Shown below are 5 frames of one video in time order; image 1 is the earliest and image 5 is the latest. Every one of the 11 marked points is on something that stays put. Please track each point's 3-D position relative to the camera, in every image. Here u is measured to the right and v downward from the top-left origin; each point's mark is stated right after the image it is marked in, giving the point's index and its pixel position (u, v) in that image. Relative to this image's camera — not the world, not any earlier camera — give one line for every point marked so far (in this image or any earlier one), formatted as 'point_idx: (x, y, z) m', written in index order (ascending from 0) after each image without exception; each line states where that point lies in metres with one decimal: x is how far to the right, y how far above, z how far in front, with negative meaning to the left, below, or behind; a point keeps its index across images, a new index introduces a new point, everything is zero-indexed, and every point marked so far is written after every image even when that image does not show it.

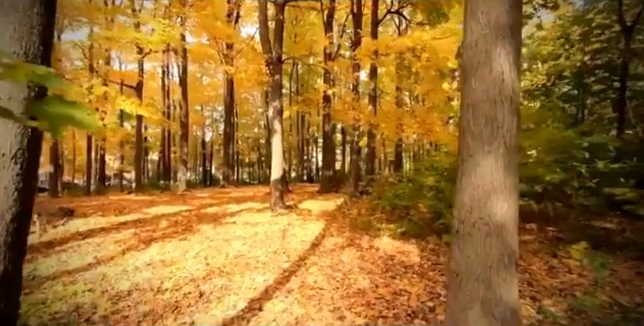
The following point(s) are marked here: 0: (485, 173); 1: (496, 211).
0: (+1.1, -0.1, +2.4) m
1: (+1.2, -0.3, +2.3) m
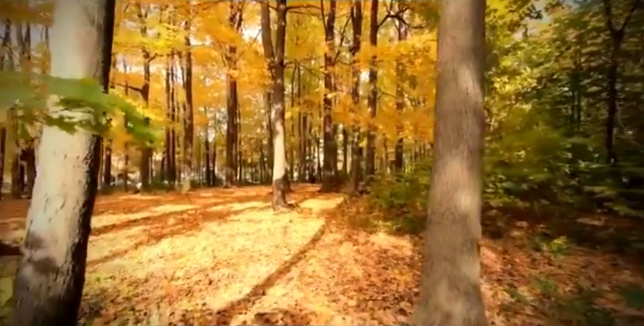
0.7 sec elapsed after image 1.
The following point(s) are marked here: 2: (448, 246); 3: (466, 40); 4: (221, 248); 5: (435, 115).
0: (+1.1, -0.1, +2.8) m
1: (+1.1, -0.3, +2.8) m
2: (+1.0, -0.7, +2.8) m
3: (+1.2, +1.0, +2.9) m
4: (-2.0, -1.7, +6.7) m
5: (+1.0, +0.4, +3.0) m
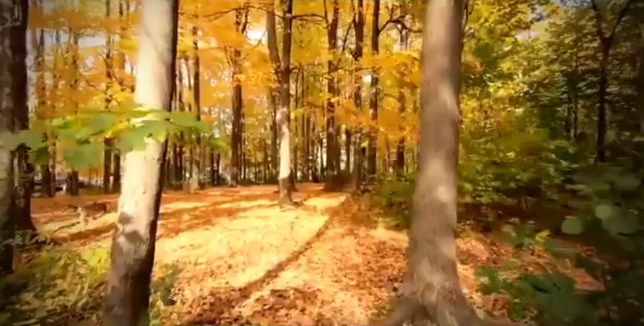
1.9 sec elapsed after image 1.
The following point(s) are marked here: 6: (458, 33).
0: (+1.1, -0.1, +3.5) m
1: (+1.2, -0.3, +3.5) m
2: (+1.1, -0.7, +3.5) m
3: (+1.3, +1.0, +3.6) m
4: (-1.9, -1.7, +7.4) m
5: (+1.1, +0.4, +3.7) m
6: (+1.5, +1.4, +3.6) m
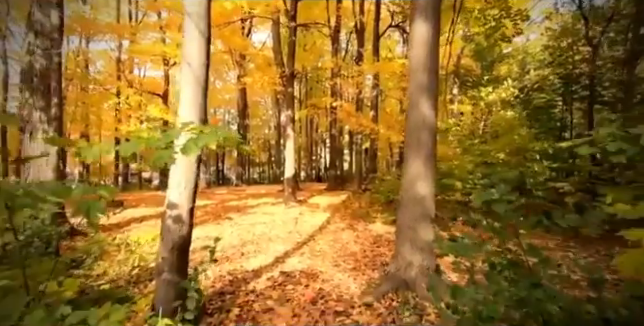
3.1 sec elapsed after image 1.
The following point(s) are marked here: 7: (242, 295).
0: (+1.2, -0.1, +4.2) m
1: (+1.2, -0.3, +4.2) m
2: (+1.1, -0.7, +4.2) m
3: (+1.3, +1.0, +4.3) m
4: (-1.9, -1.7, +8.2) m
5: (+1.1, +0.4, +4.4) m
6: (+1.5, +1.4, +4.4) m
7: (-1.0, -1.6, +4.2) m
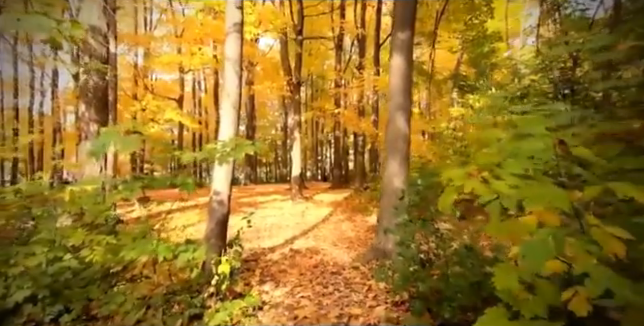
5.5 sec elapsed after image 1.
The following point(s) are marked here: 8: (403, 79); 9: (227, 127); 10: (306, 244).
0: (+1.2, -0.1, +5.6) m
1: (+1.2, -0.4, +5.6) m
2: (+1.1, -0.7, +5.6) m
3: (+1.3, +1.0, +5.7) m
4: (-1.8, -1.7, +9.6) m
5: (+1.1, +0.4, +5.8) m
6: (+1.5, +1.4, +5.7) m
7: (-1.0, -1.6, +5.6) m
8: (+1.4, +1.4, +5.7) m
9: (-1.3, +0.5, +4.8) m
10: (-0.3, -1.7, +7.1) m
